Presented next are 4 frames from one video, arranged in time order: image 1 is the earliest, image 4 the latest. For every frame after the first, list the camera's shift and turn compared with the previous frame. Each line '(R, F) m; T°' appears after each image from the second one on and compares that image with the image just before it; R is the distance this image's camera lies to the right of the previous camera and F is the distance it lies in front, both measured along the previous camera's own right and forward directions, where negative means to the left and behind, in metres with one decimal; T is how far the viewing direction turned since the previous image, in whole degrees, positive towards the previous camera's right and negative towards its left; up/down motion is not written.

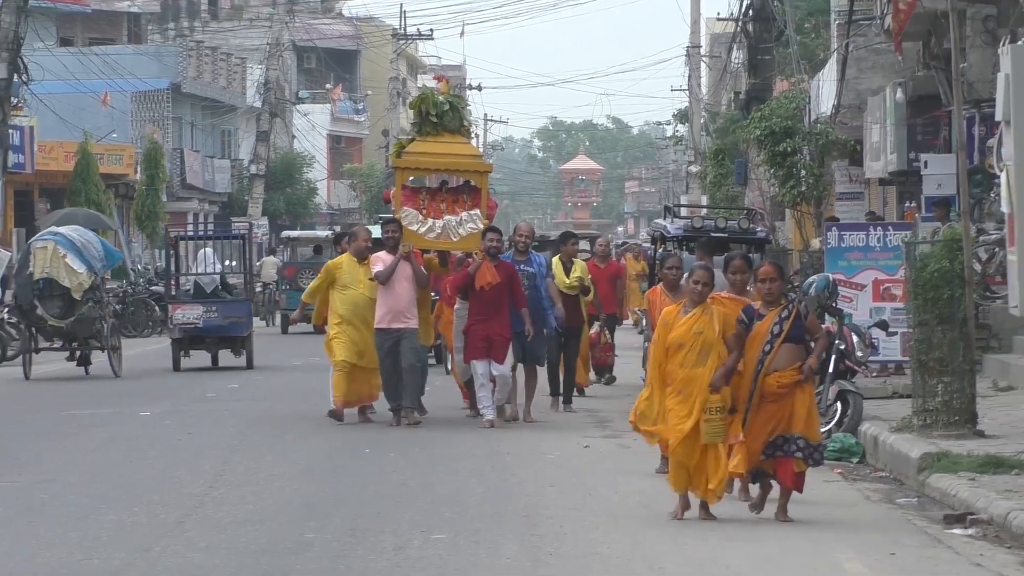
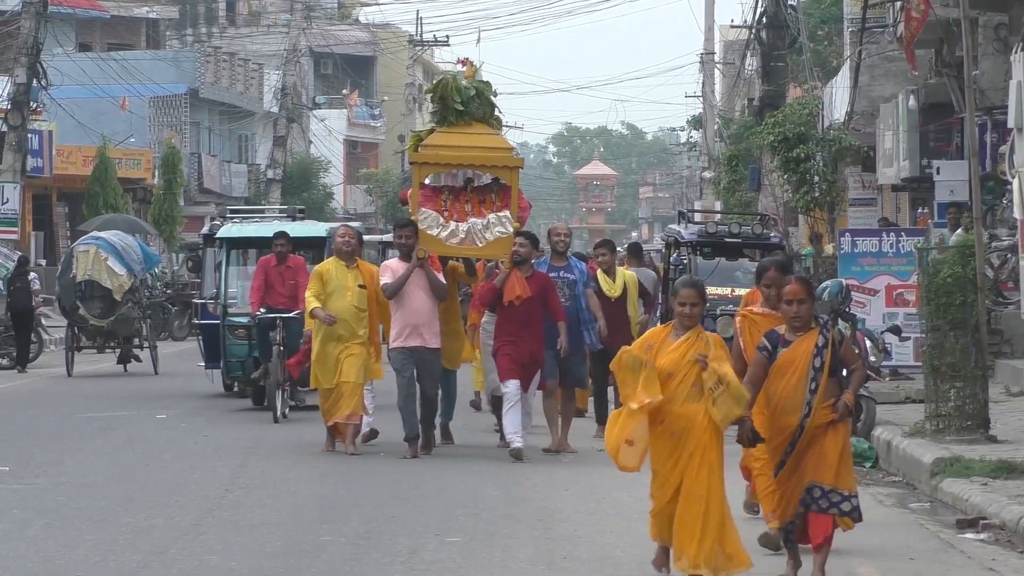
(-0.1, -0.1) m; 0°
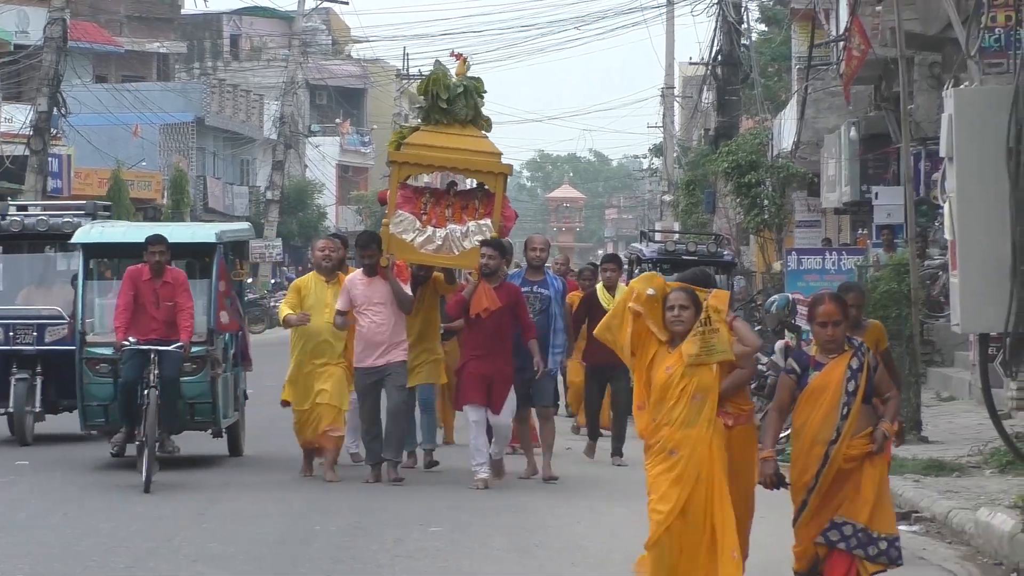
(+0.1, -0.9) m; 0°
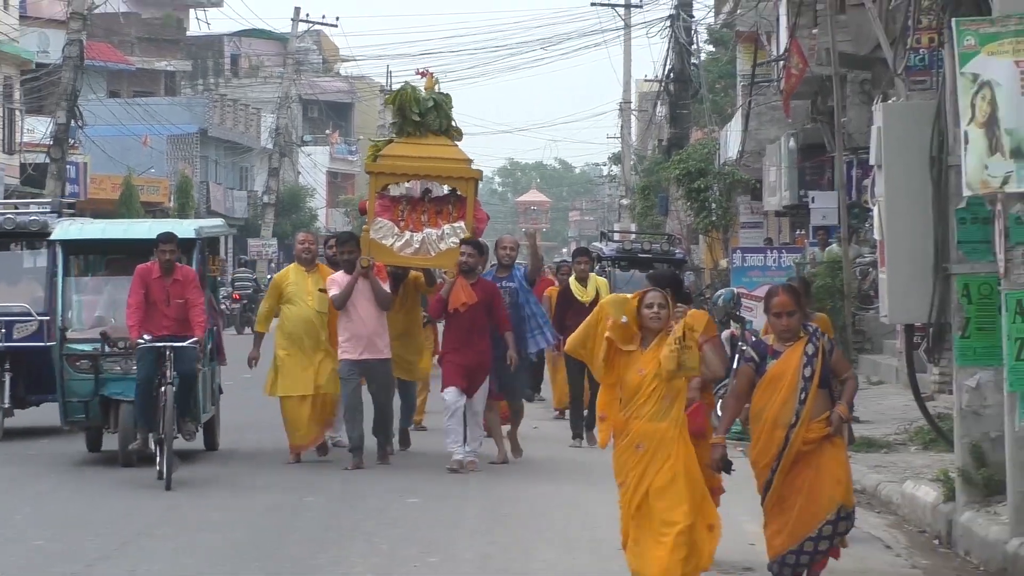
(+0.2, -1.1) m; 0°
